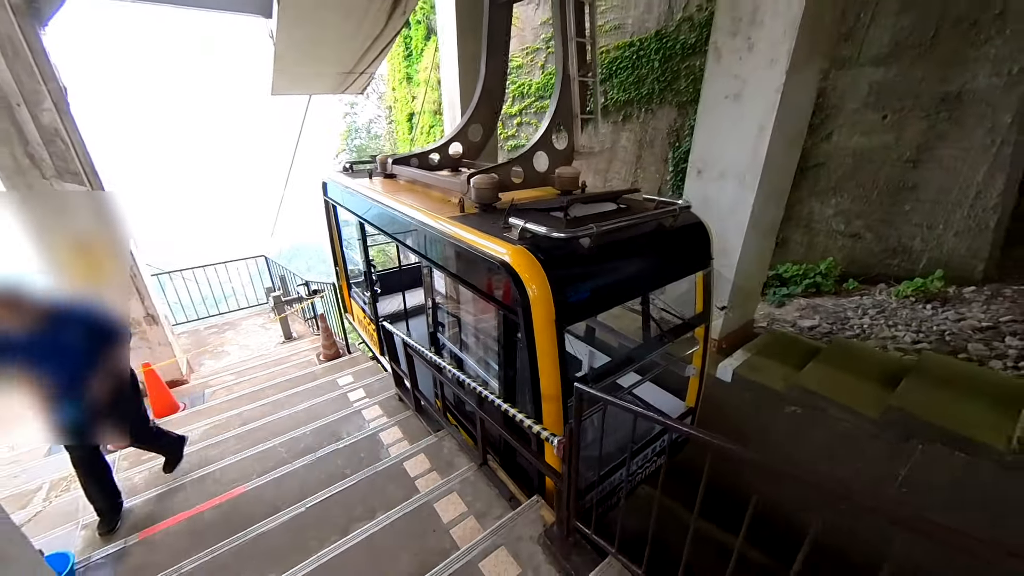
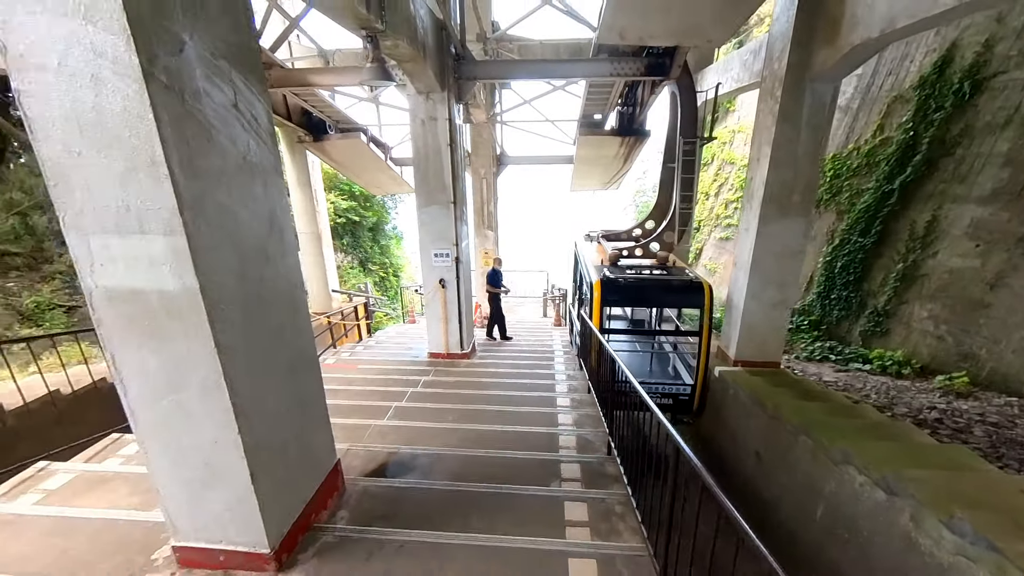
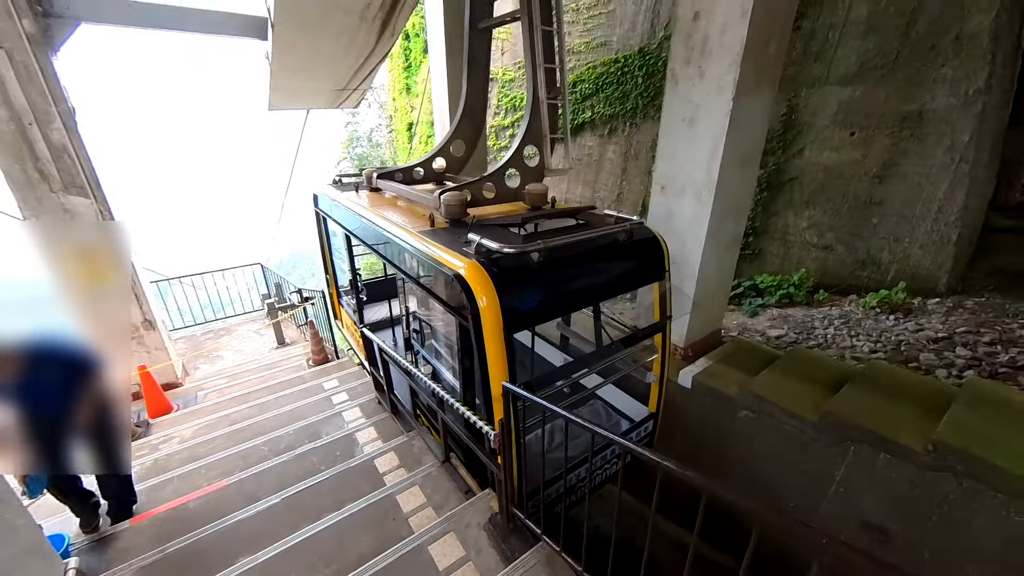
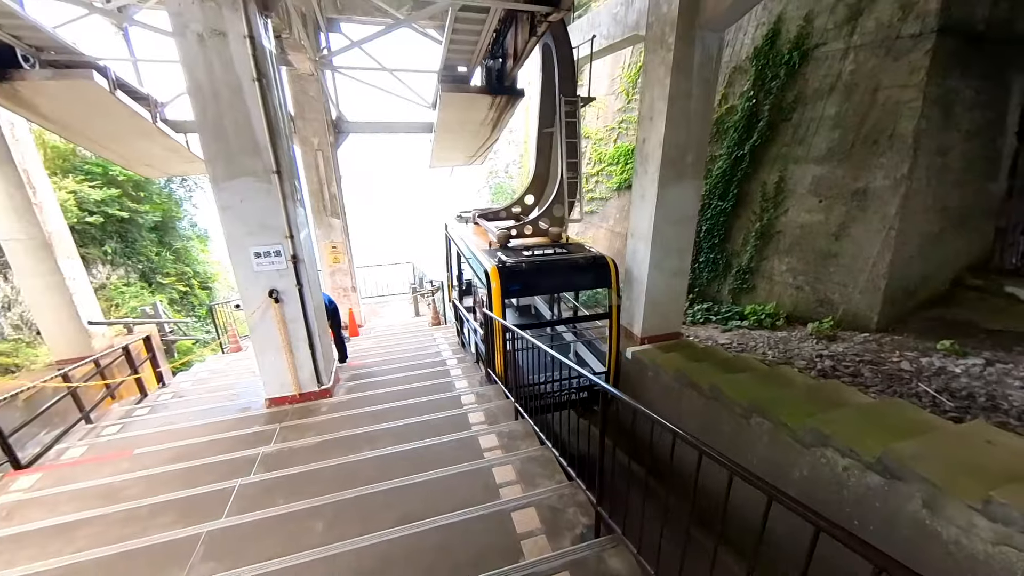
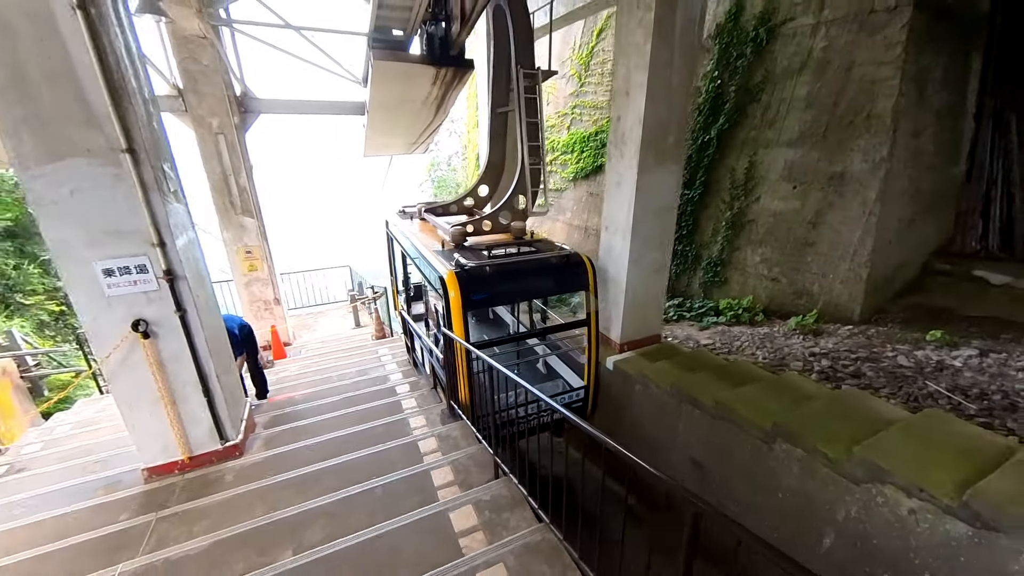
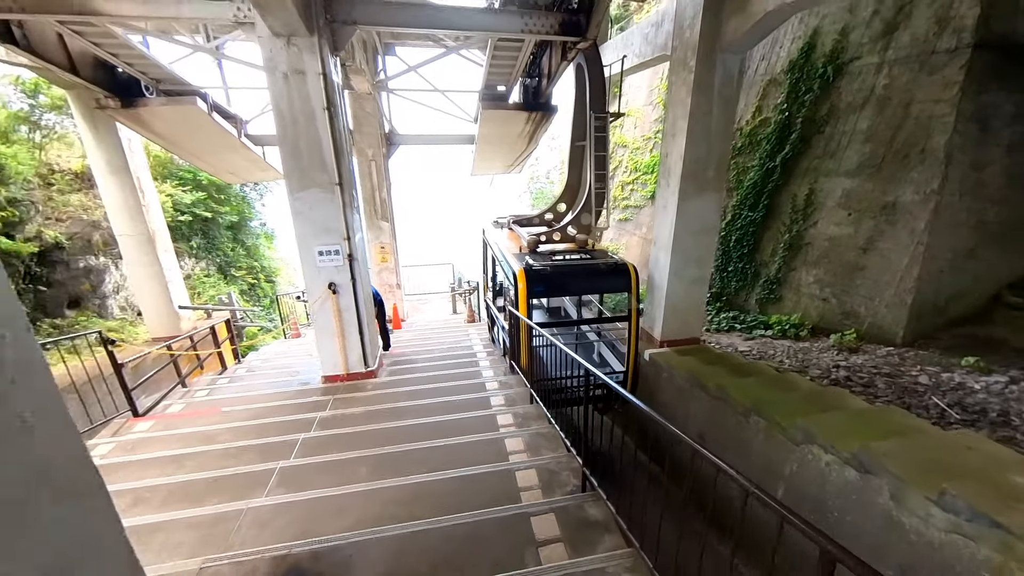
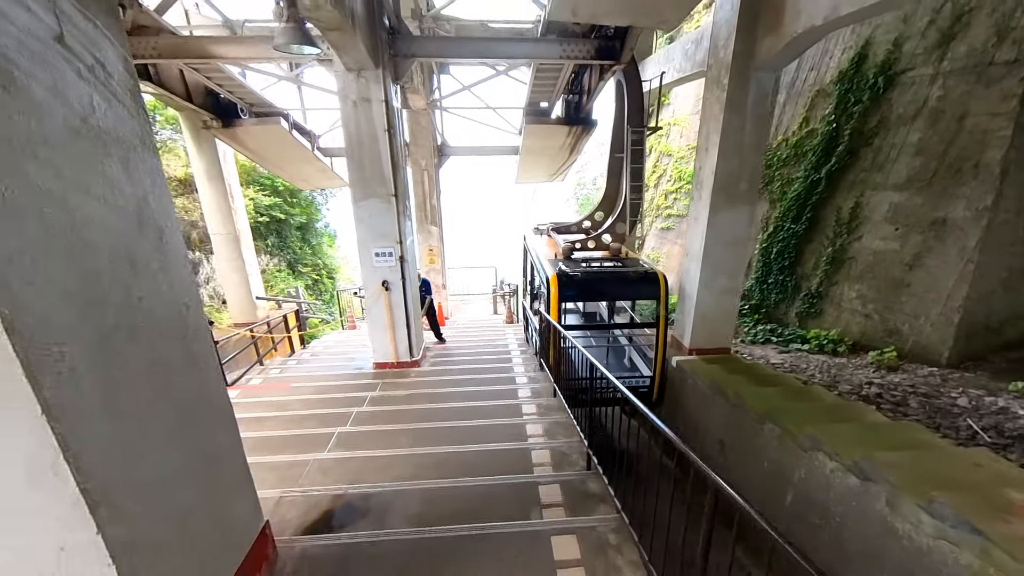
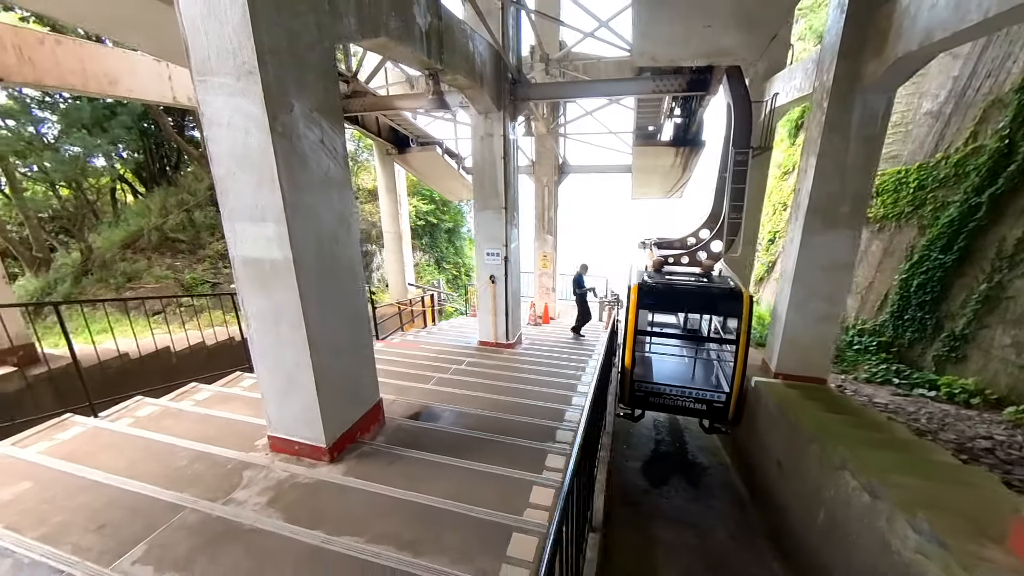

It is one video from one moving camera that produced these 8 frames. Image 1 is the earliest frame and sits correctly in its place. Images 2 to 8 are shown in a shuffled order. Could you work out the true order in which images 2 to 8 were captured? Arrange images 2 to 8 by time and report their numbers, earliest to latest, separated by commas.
3, 5, 4, 6, 7, 2, 8
